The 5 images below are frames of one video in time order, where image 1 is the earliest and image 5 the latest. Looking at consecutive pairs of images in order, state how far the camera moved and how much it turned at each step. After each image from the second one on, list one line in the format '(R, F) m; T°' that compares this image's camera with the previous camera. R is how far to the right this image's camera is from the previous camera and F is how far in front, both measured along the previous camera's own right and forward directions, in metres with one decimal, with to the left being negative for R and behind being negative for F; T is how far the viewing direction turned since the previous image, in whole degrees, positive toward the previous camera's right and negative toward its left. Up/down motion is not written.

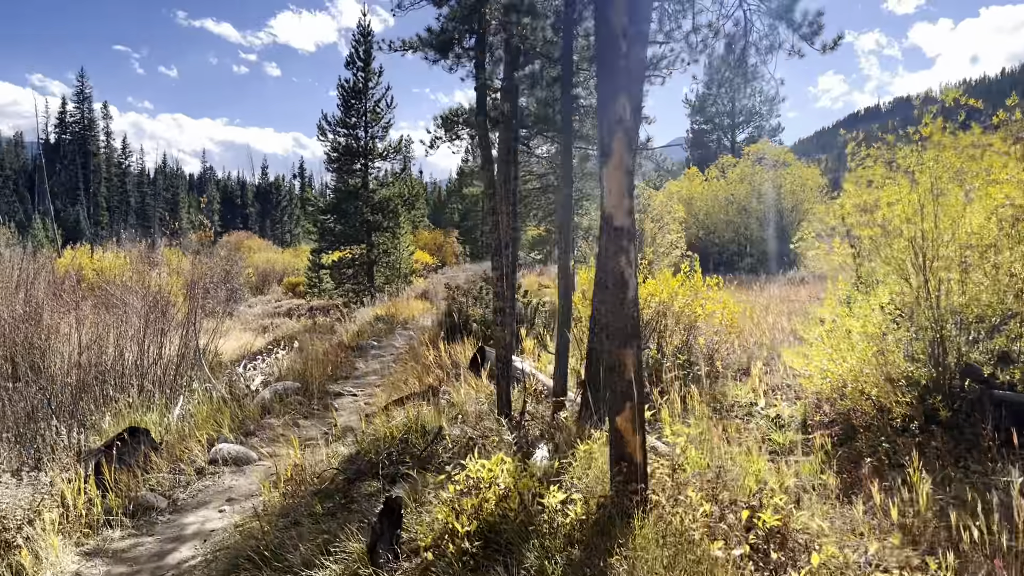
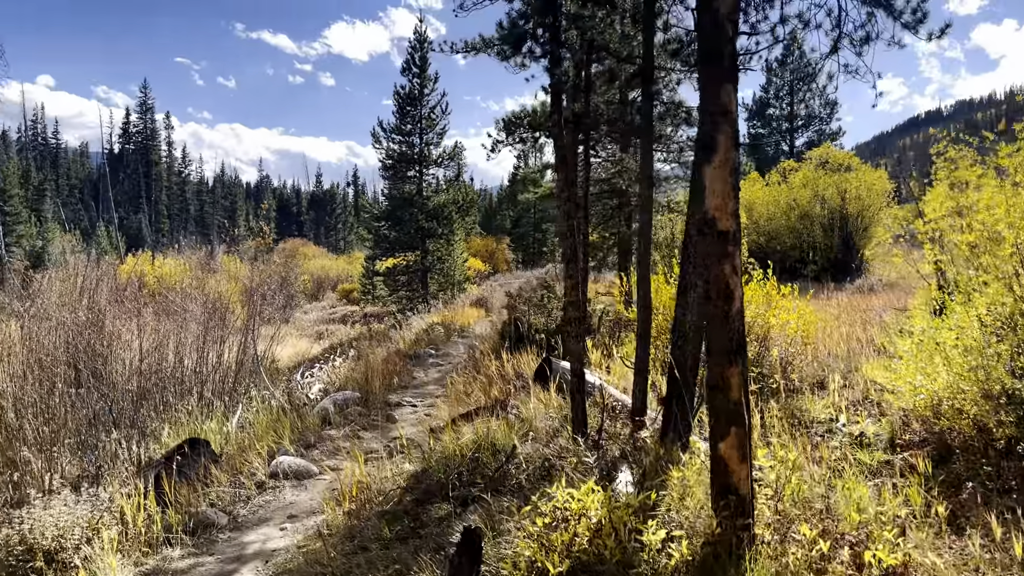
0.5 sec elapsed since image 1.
(-0.1, +0.2) m; -3°
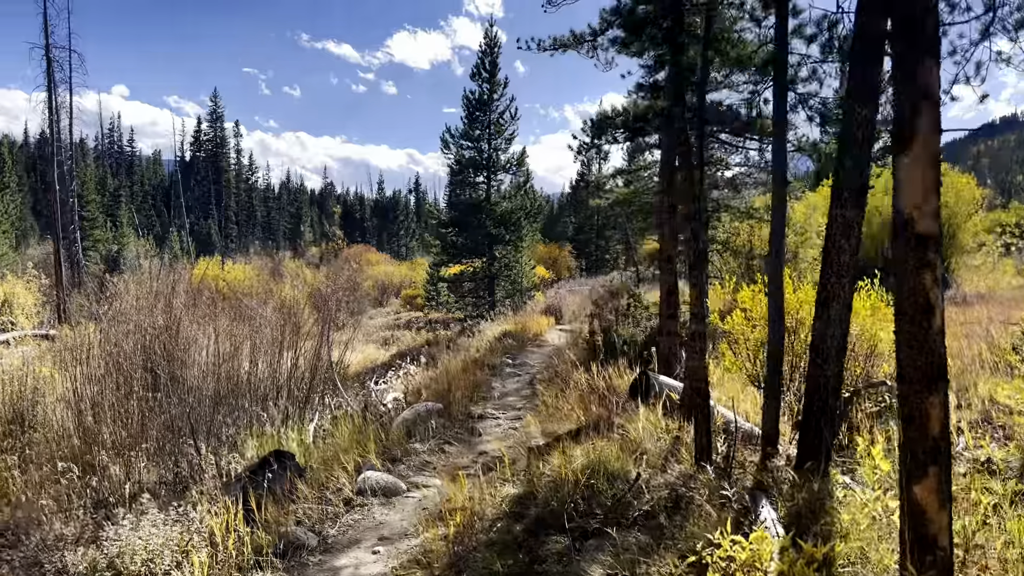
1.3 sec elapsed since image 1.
(-0.2, +0.3) m; -4°
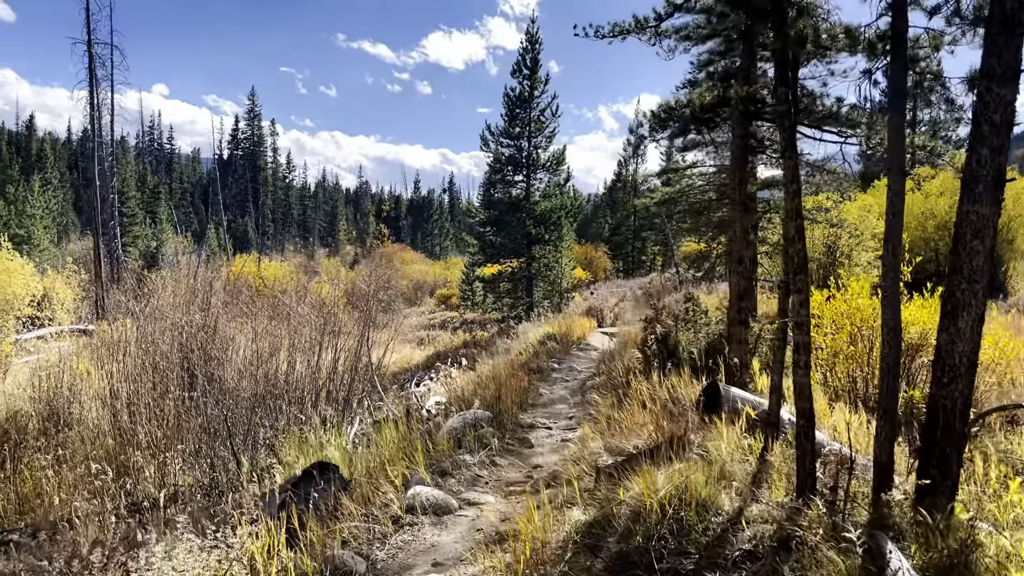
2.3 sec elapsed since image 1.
(-0.1, +0.3) m; -2°
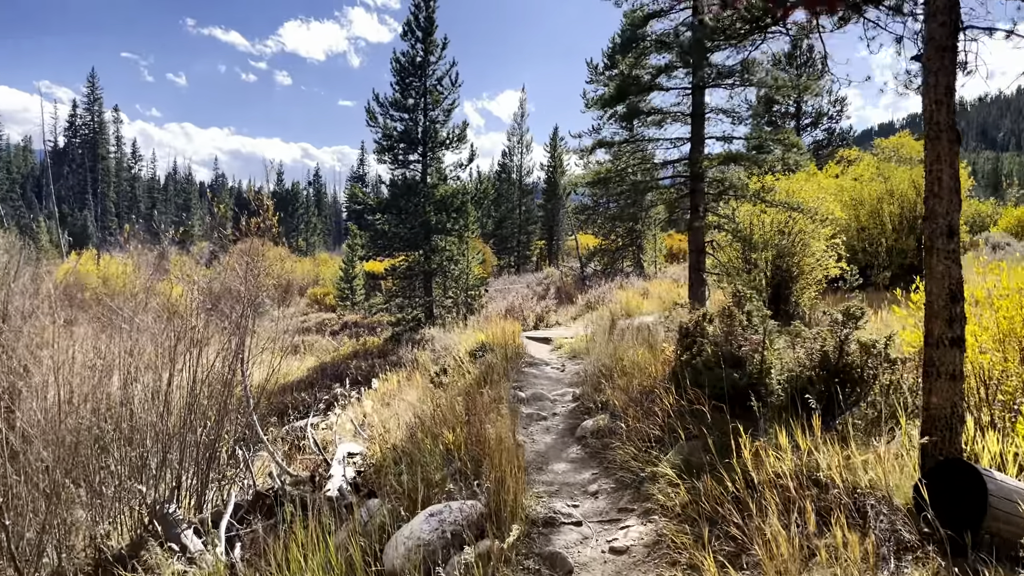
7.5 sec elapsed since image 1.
(-0.5, +2.2) m; +9°
